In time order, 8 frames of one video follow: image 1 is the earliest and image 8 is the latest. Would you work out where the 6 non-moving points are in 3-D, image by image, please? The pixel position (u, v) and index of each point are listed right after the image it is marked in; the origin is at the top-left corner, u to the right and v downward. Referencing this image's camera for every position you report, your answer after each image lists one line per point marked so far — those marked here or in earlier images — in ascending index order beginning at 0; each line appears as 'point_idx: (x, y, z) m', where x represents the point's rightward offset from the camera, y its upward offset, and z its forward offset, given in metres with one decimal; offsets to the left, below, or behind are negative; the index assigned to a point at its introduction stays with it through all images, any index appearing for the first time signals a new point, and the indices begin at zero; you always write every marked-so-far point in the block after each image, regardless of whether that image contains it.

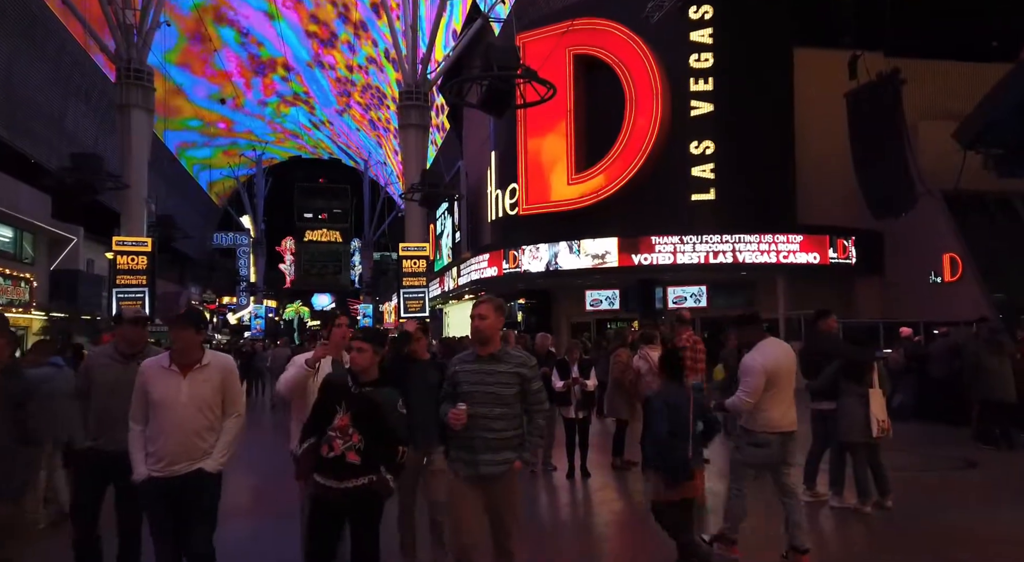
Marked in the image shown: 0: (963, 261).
0: (+12.2, +0.5, +19.2) m
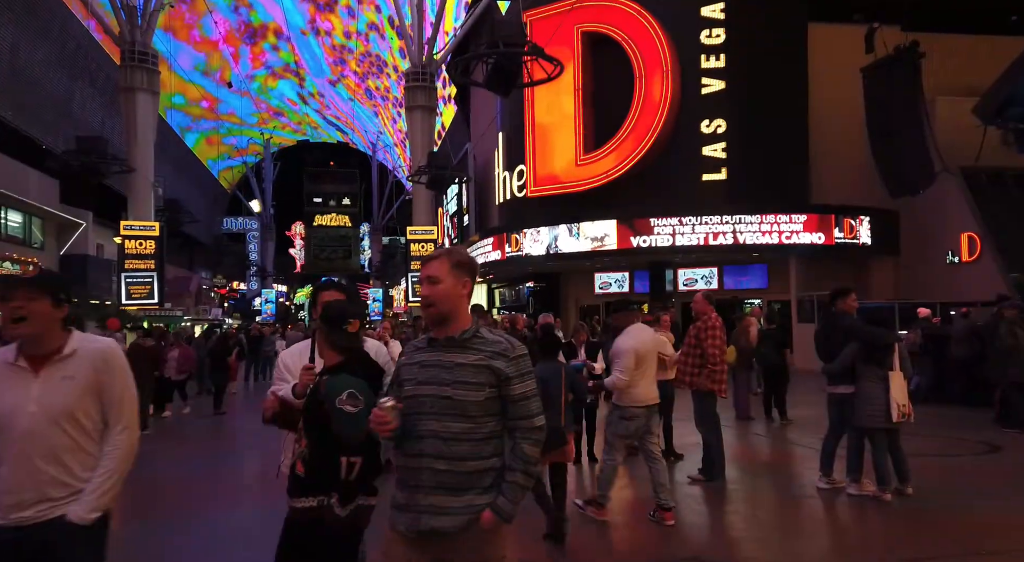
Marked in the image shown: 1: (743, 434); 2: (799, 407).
0: (+12.4, +1.1, +18.8) m
1: (+3.0, -2.0, +9.0) m
2: (+4.6, -2.0, +11.3) m
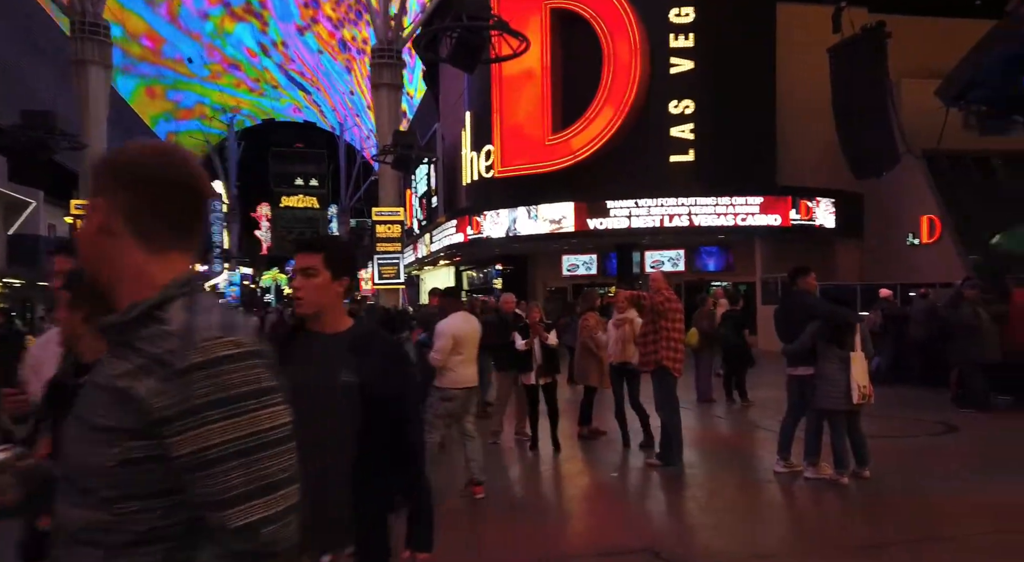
0: (+11.5, +1.6, +18.9) m
1: (+2.4, -1.7, +8.8) m
2: (+4.0, -1.7, +11.3) m
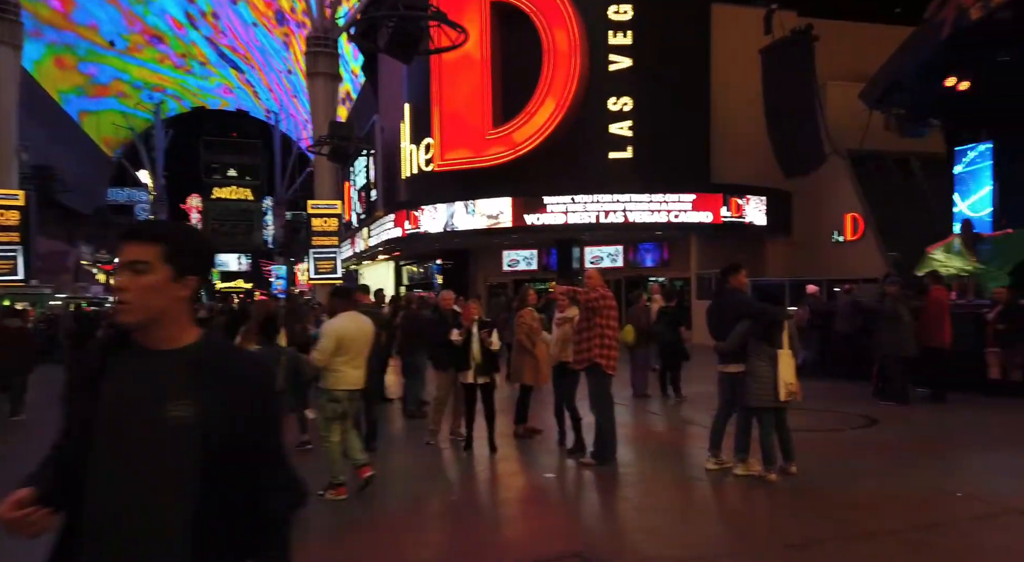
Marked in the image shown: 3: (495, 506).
0: (+9.8, +1.7, +19.7) m
1: (+1.6, -1.7, +8.9) m
2: (+2.9, -1.7, +11.5) m
3: (-0.1, -1.7, +5.4) m
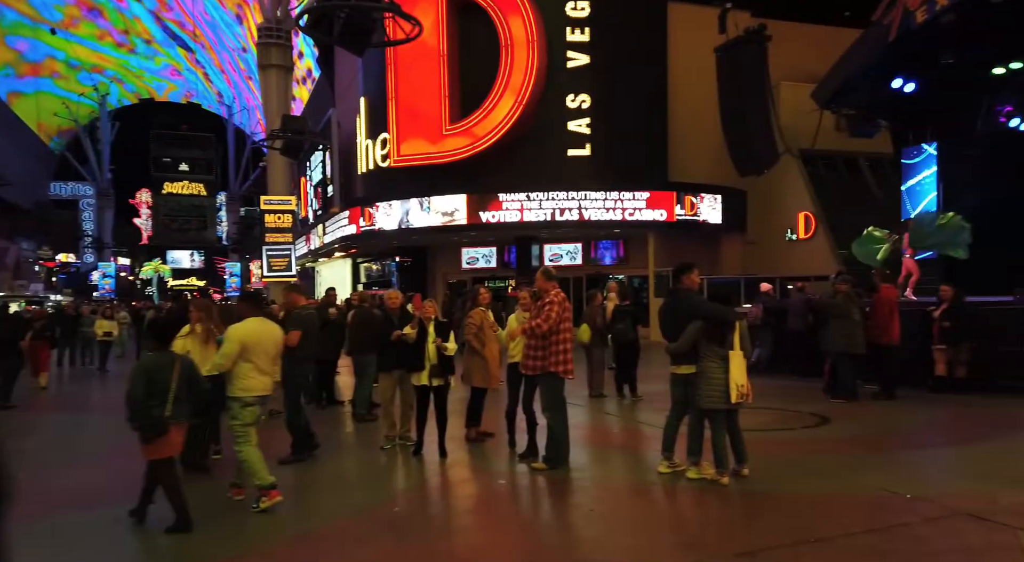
0: (+8.6, +1.8, +20.0) m
1: (+1.0, -1.7, +8.8) m
2: (+2.2, -1.6, +11.4) m
3: (-0.5, -1.7, +5.2) m
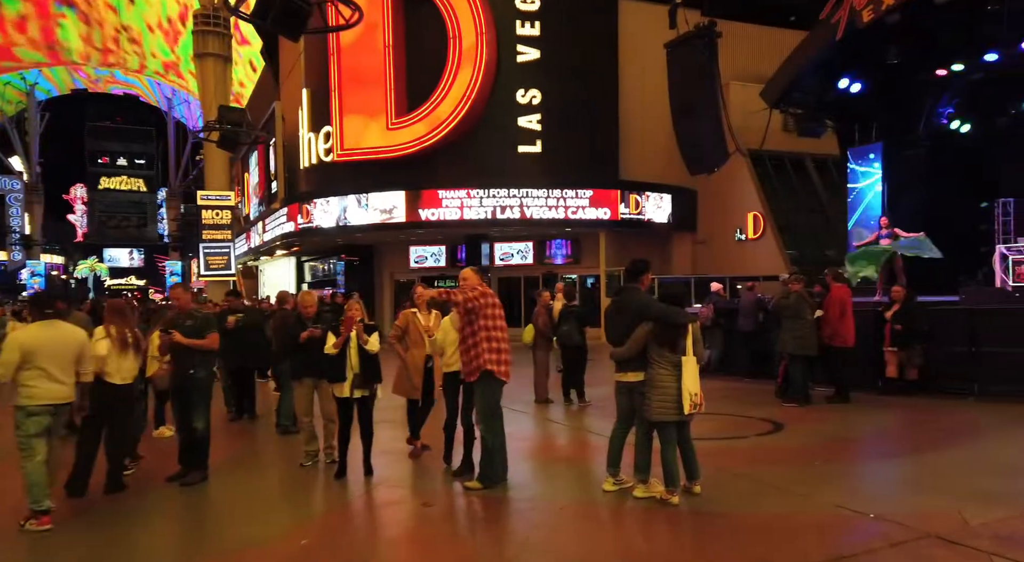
0: (+7.1, +1.8, +20.0) m
1: (+0.3, -1.7, +8.3) m
2: (+1.3, -1.6, +11.0) m
3: (-1.0, -1.7, +4.6) m
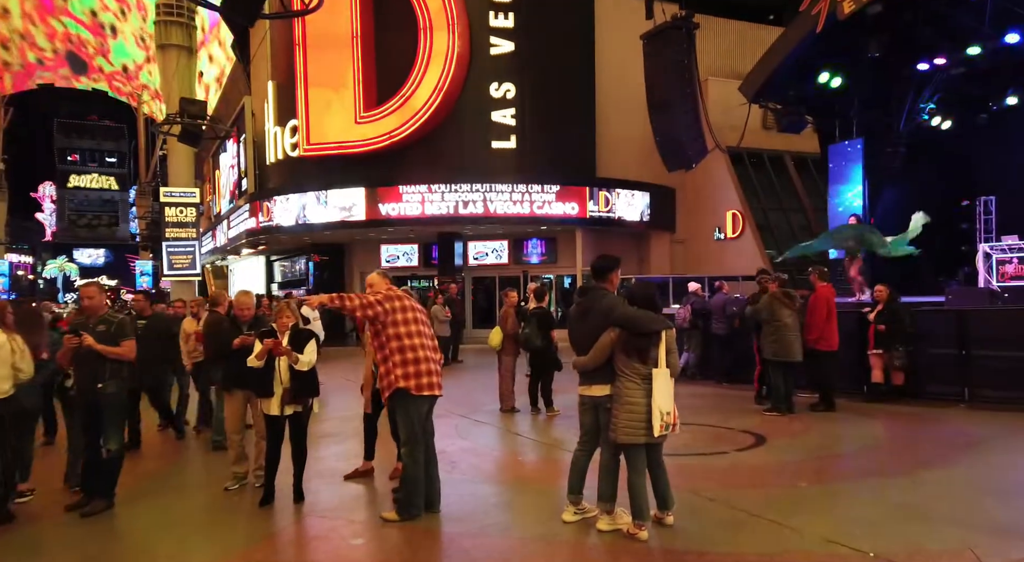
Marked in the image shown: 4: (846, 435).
0: (+6.4, +1.8, +19.5) m
1: (-0.1, -1.7, +7.6) m
2: (+0.8, -1.6, +10.4) m
3: (-1.3, -1.7, +3.9) m
4: (+3.2, -1.5, +6.7) m
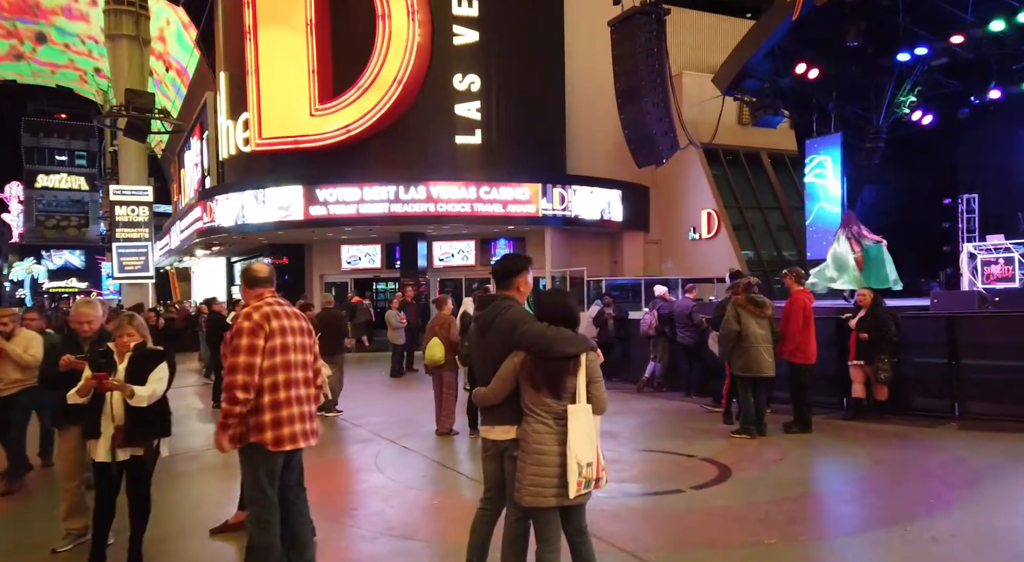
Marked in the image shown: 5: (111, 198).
0: (+5.4, +1.7, +18.6) m
1: (-0.8, -1.7, +6.6) m
2: (+0.1, -1.7, +9.3) m
3: (-1.9, -1.7, +2.8) m
4: (+2.6, -1.5, +5.8) m
5: (-10.6, +2.1, +17.8) m
